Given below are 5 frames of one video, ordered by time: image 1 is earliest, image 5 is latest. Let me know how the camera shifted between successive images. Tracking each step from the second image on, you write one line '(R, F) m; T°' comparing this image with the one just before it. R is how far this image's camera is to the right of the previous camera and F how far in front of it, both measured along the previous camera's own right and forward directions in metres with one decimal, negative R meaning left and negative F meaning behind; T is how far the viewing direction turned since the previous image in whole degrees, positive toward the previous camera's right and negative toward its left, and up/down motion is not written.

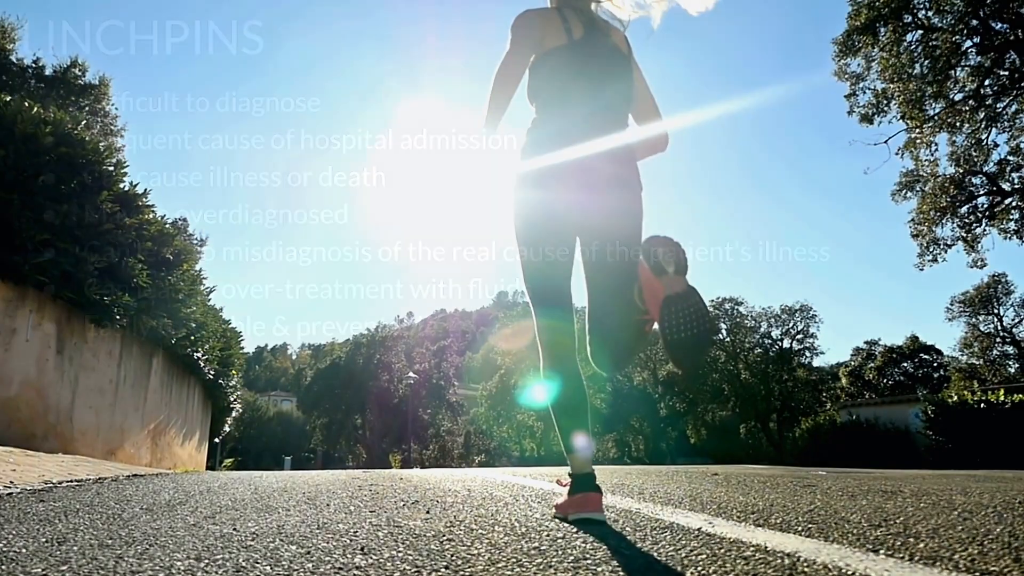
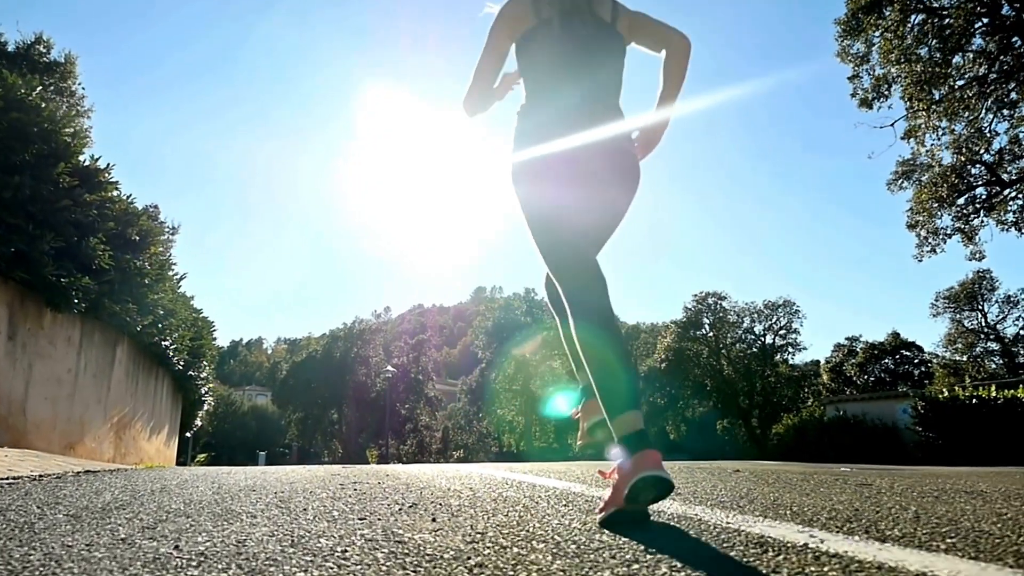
(-0.1, +0.4) m; +2°
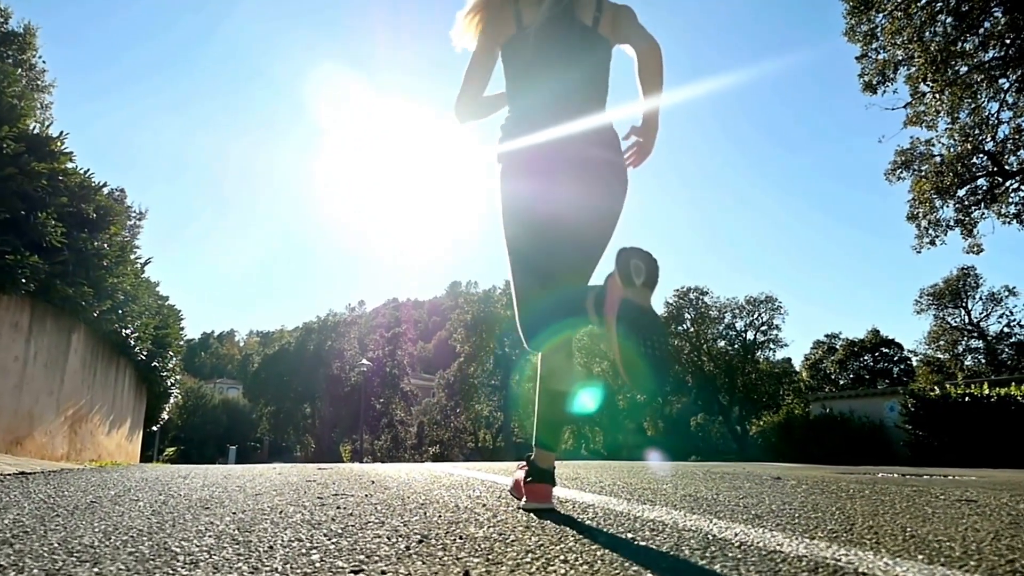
(-0.1, +0.5) m; +2°
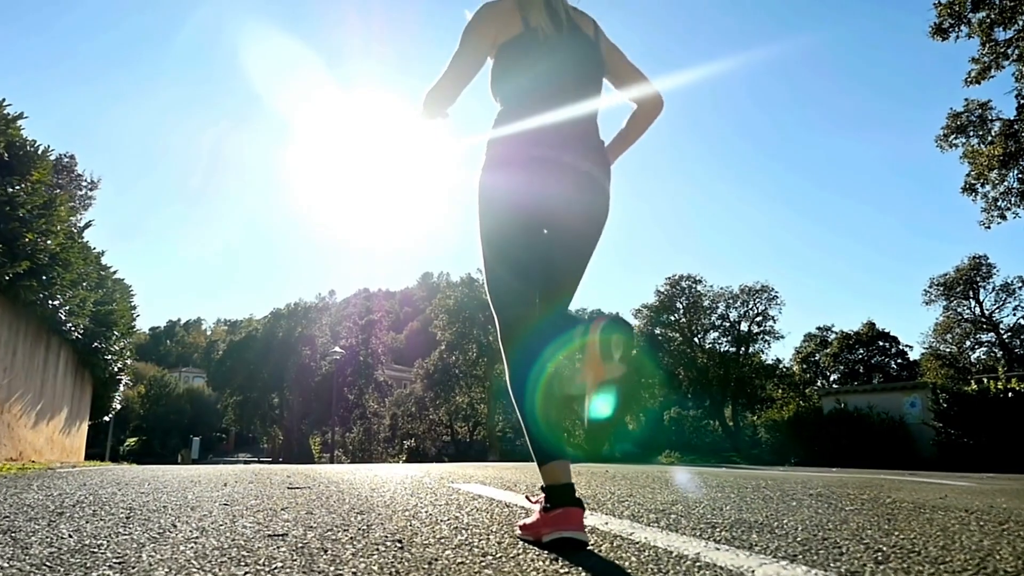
(-0.4, +1.4) m; +2°
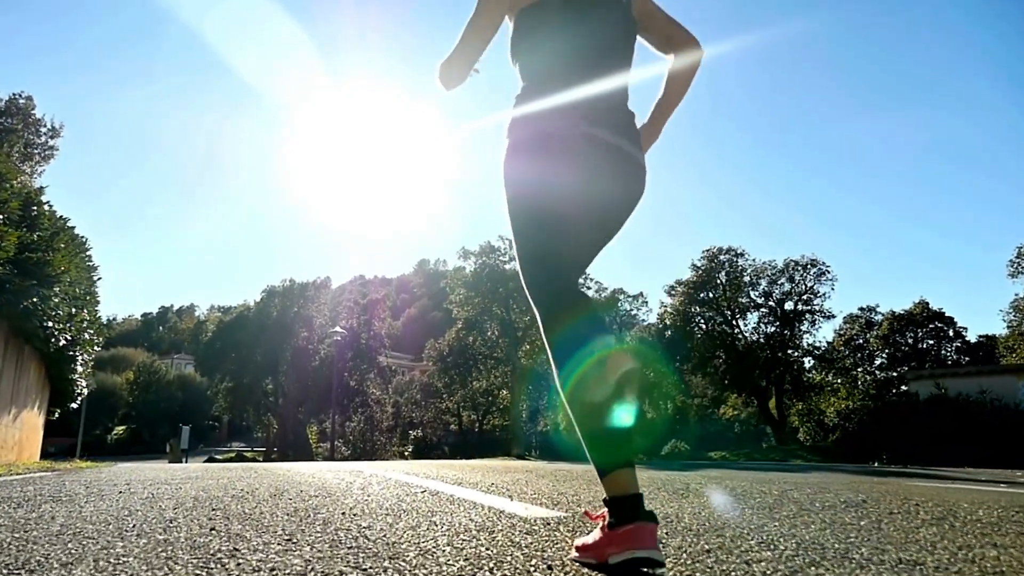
(-0.7, +2.3) m; 0°
